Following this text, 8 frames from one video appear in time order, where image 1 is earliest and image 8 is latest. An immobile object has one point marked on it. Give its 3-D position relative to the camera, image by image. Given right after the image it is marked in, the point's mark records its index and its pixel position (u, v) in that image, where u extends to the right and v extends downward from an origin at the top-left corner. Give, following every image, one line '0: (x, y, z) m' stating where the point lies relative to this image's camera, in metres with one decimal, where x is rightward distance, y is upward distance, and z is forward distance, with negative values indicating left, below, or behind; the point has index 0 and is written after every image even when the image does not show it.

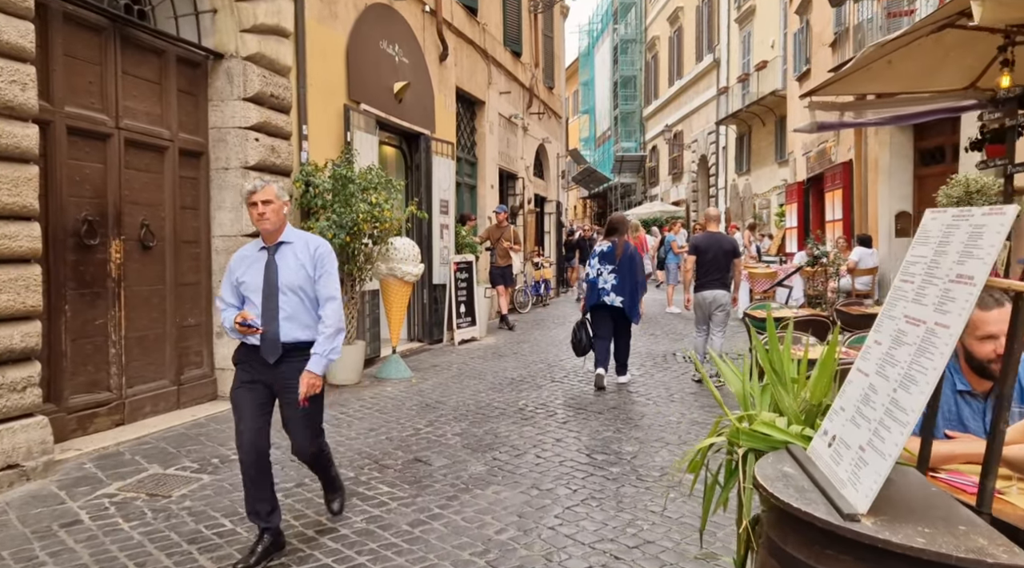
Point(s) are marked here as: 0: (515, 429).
0: (0.0, -1.1, +5.9) m
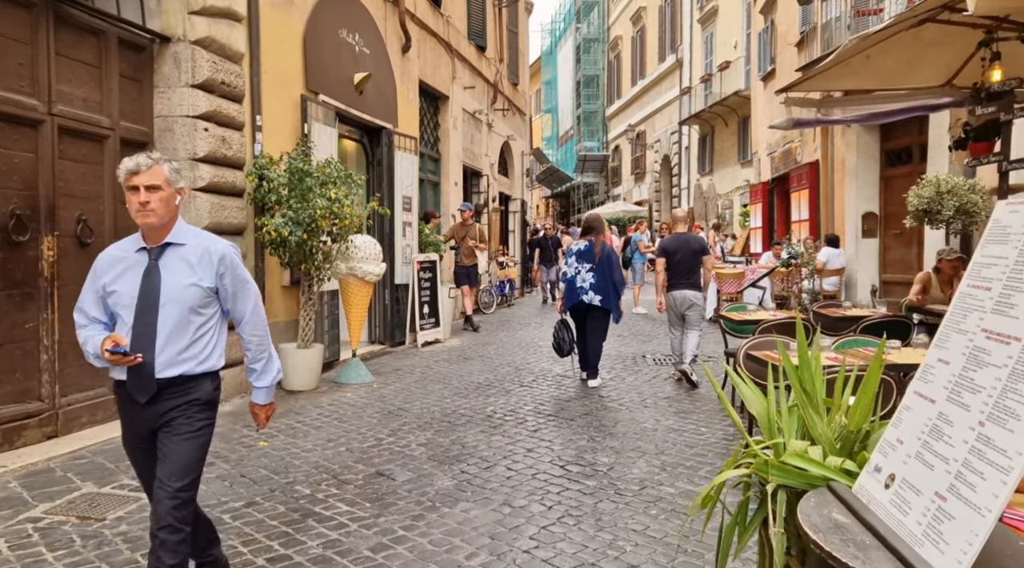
0: (-0.2, -1.1, +5.6) m
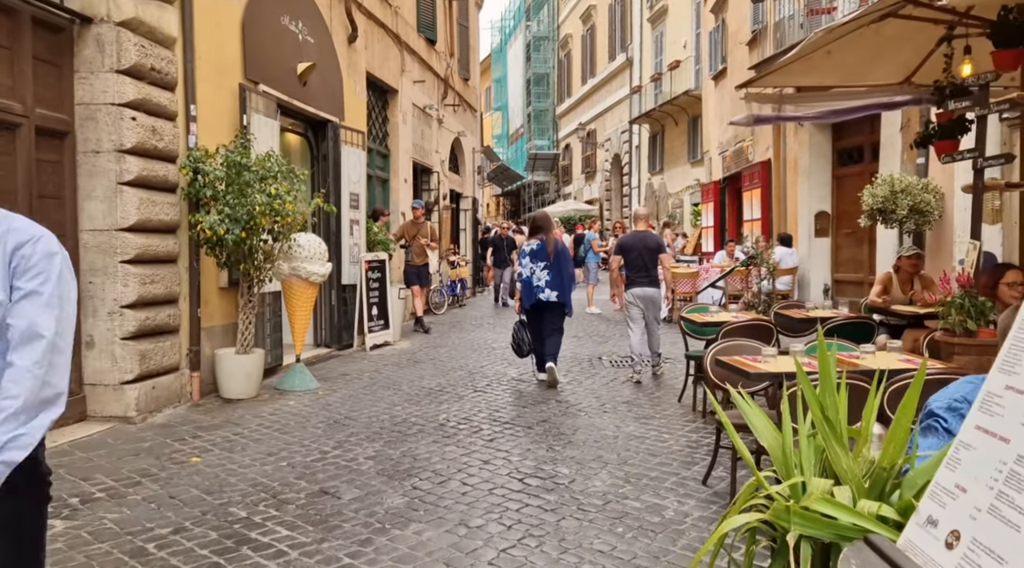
0: (-0.5, -1.1, +5.3) m
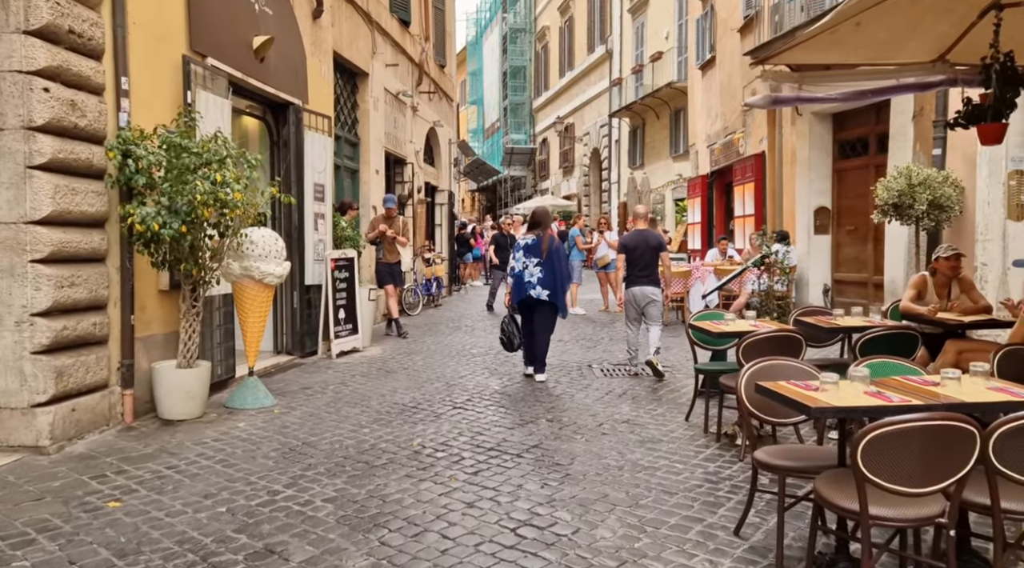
0: (-0.6, -1.1, +4.4) m
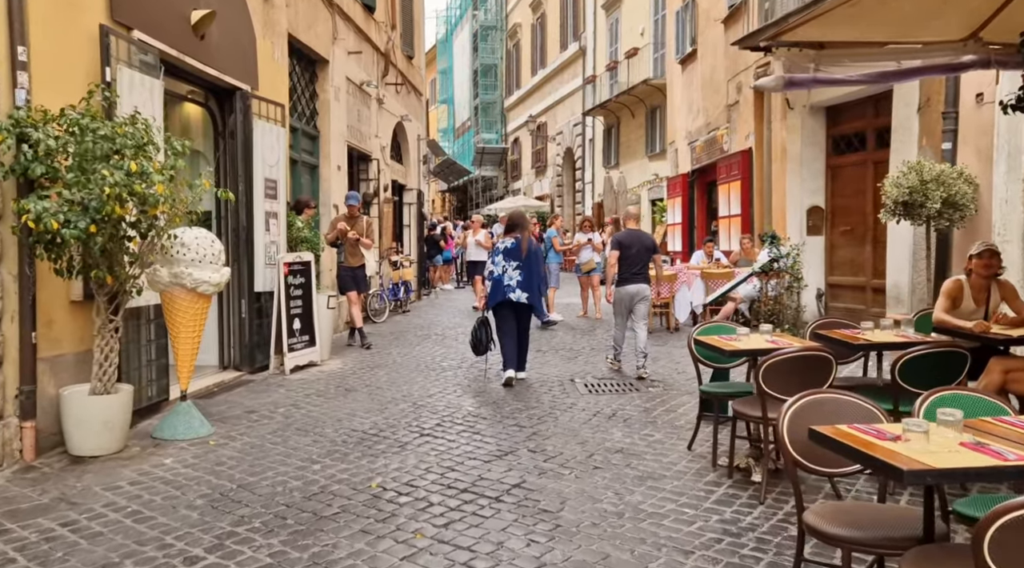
0: (-0.6, -1.2, +3.5) m
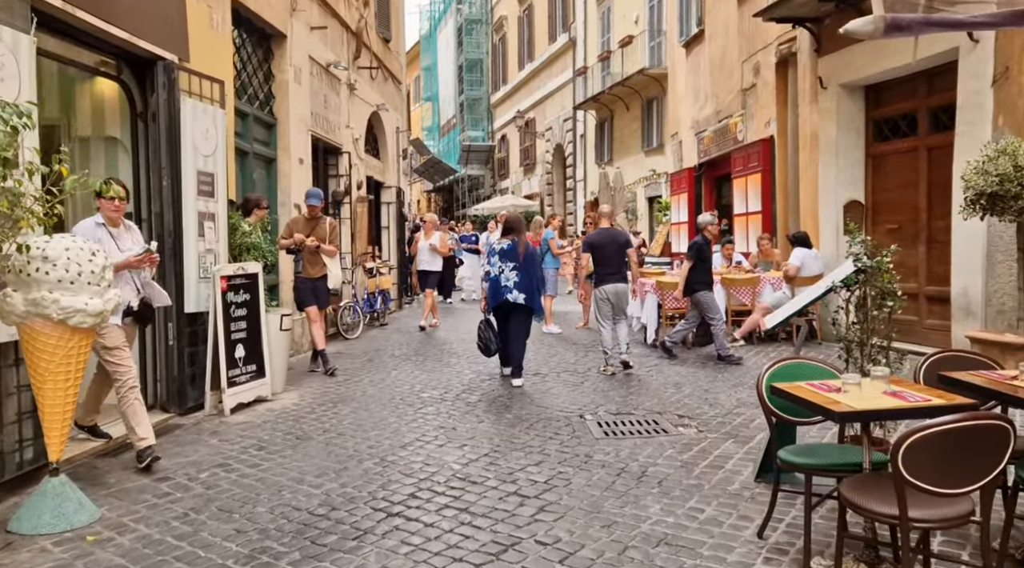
0: (-0.6, -1.3, +2.0) m
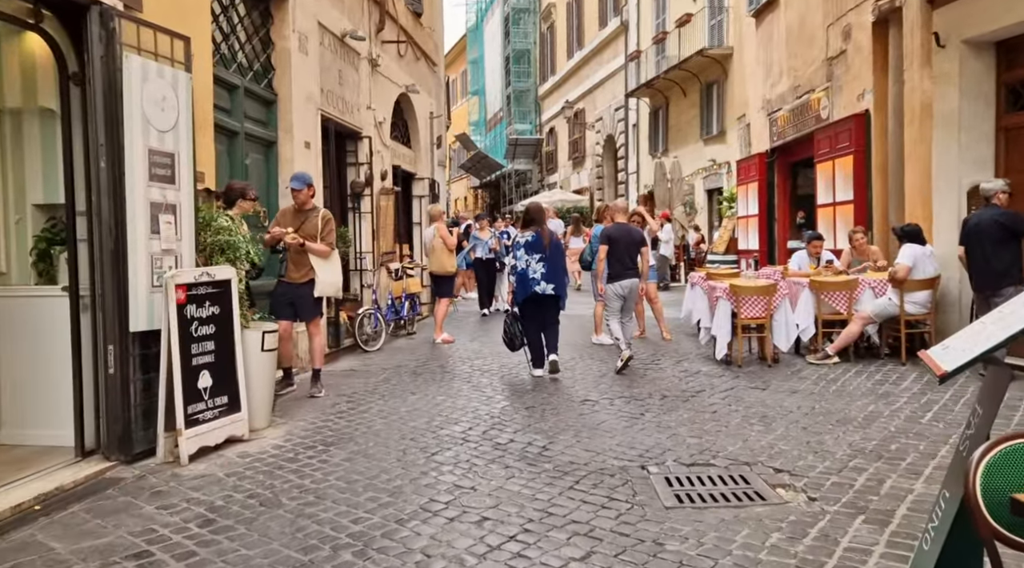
0: (-0.6, -1.4, +0.5) m
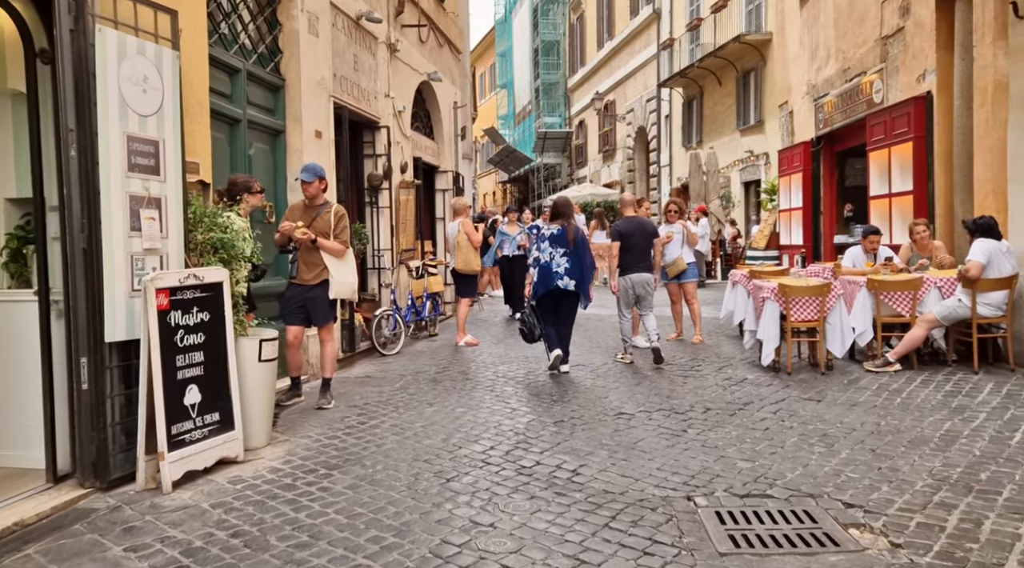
0: (-0.7, -1.4, -0.1) m
